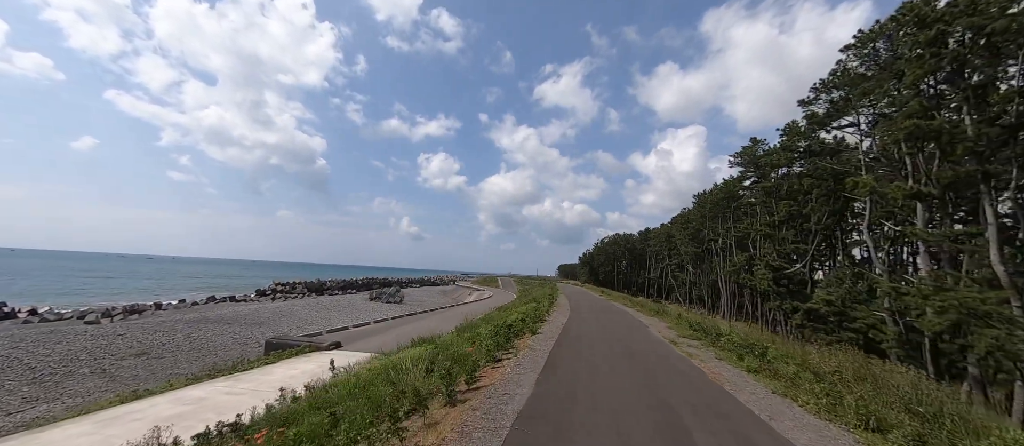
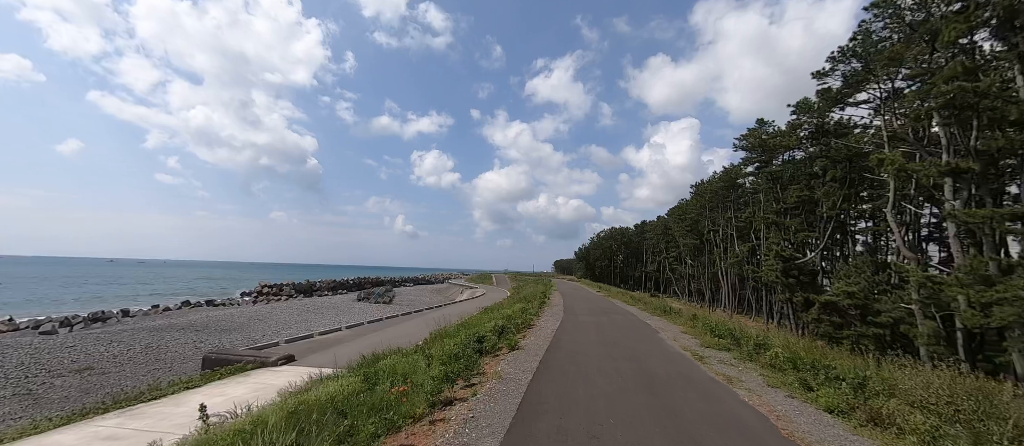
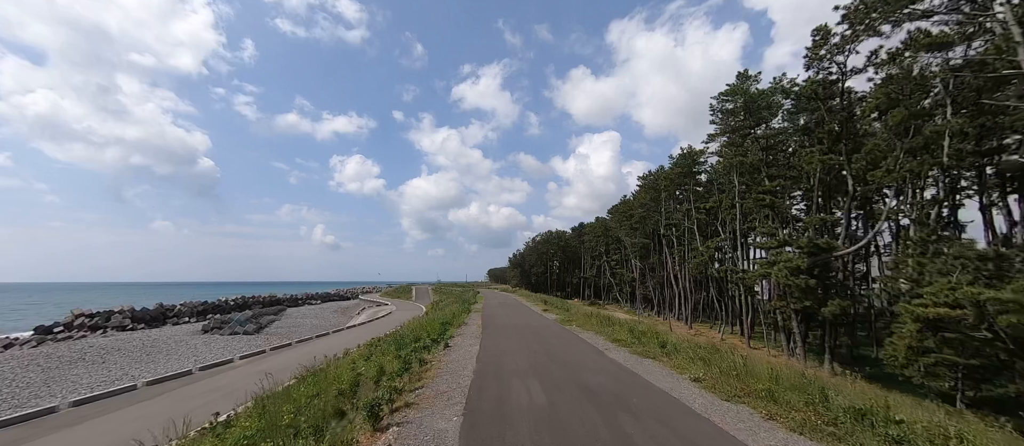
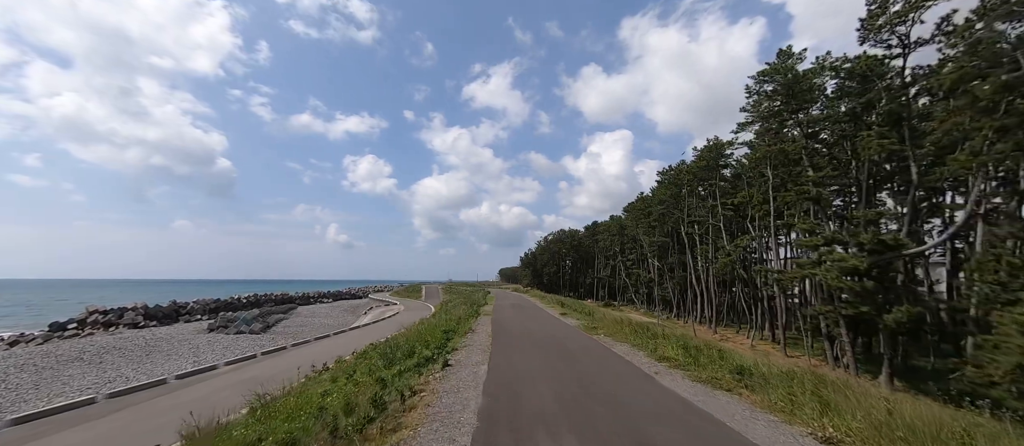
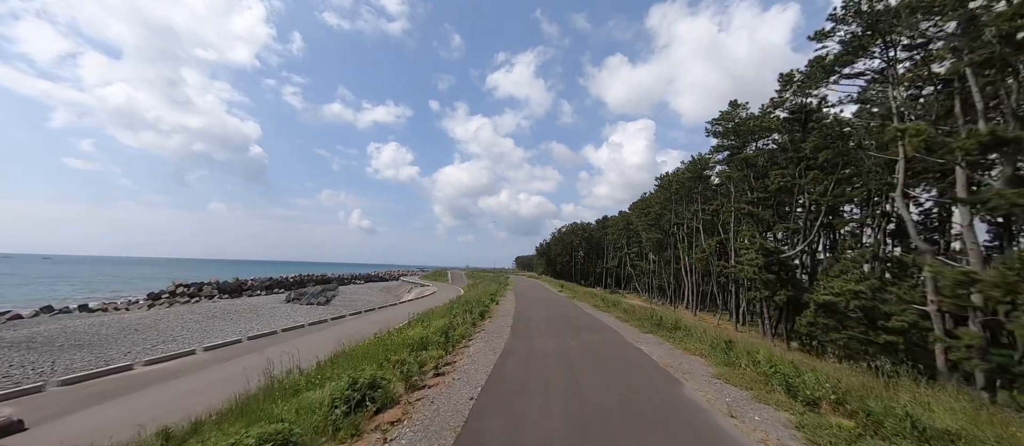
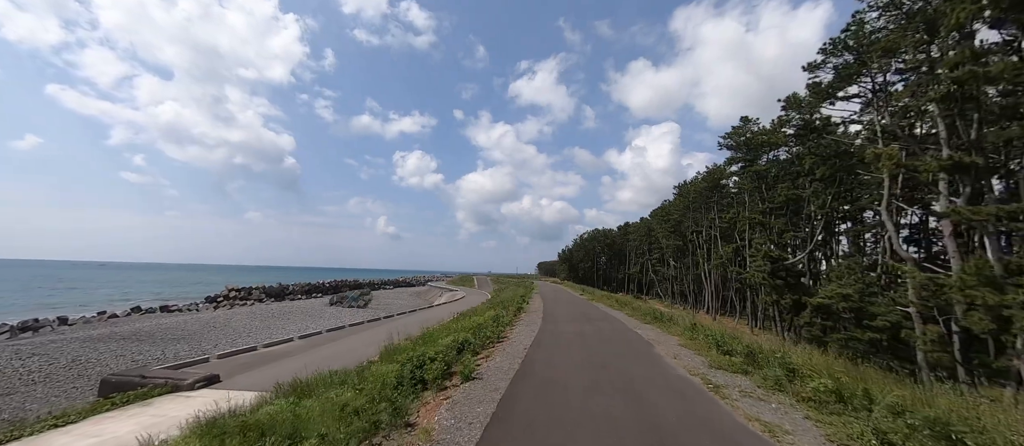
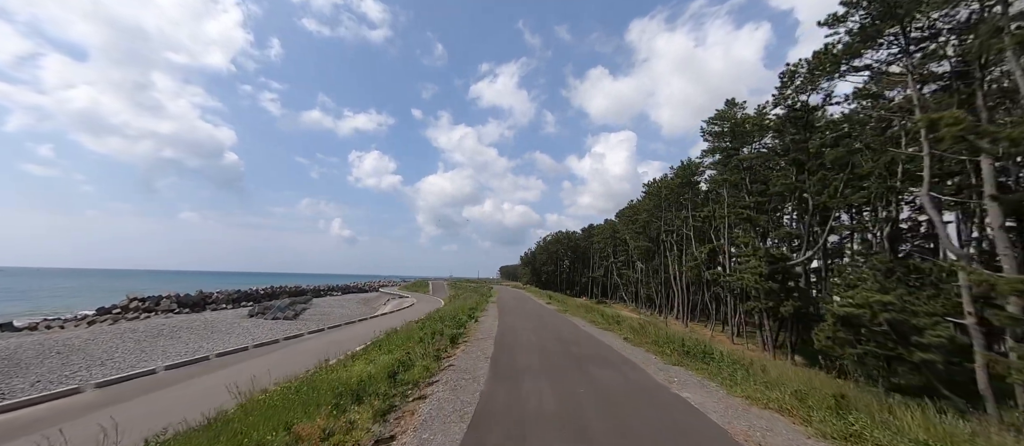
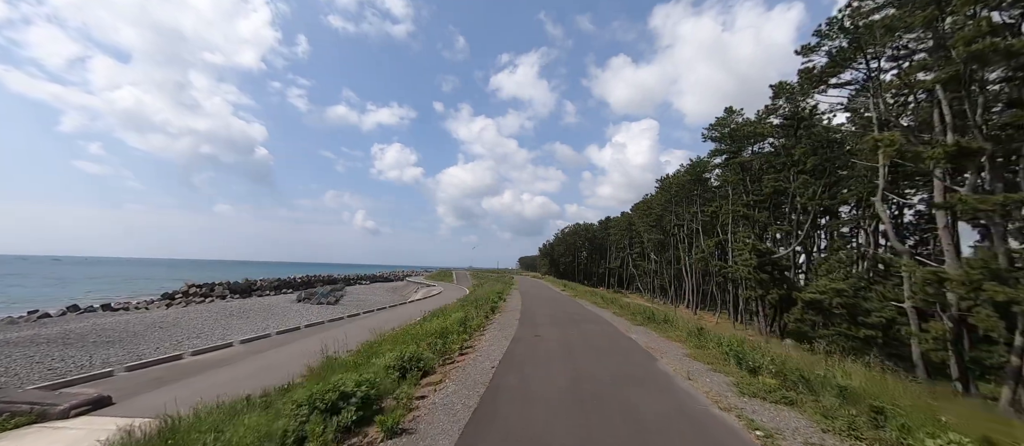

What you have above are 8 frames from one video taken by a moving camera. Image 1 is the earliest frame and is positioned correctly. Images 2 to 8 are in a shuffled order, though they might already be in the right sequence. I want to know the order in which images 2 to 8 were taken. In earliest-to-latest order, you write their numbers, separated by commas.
2, 6, 8, 5, 7, 3, 4
